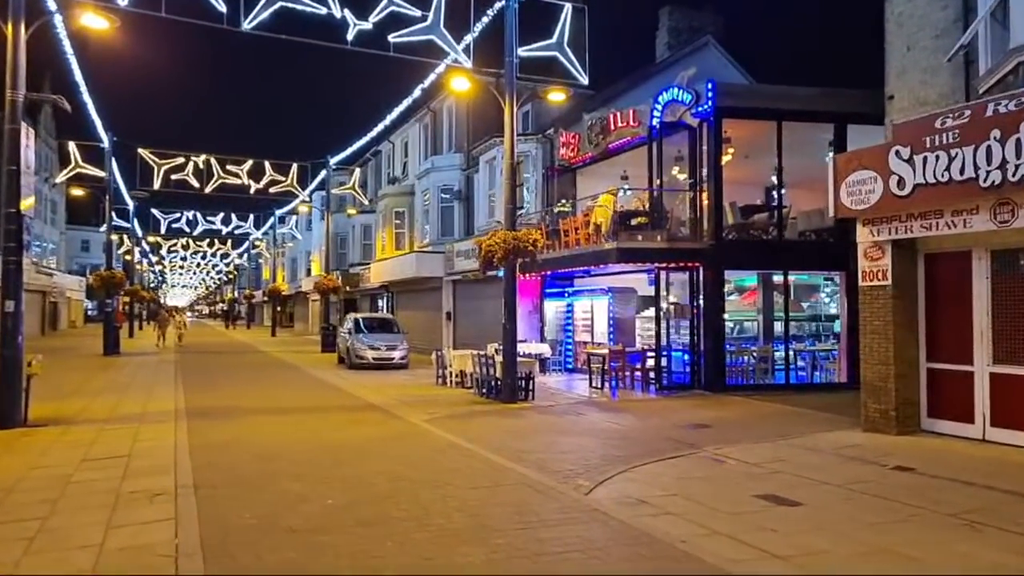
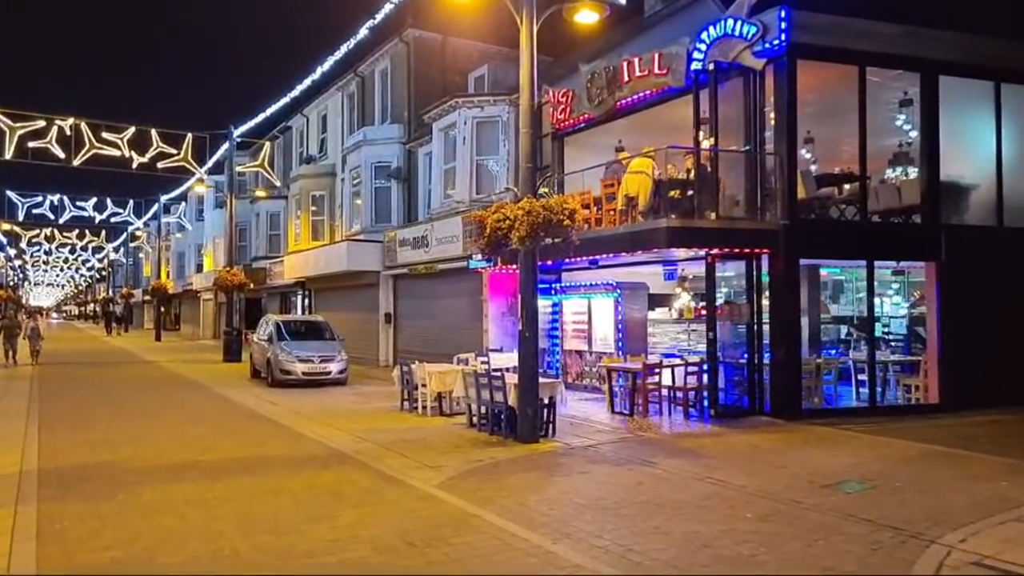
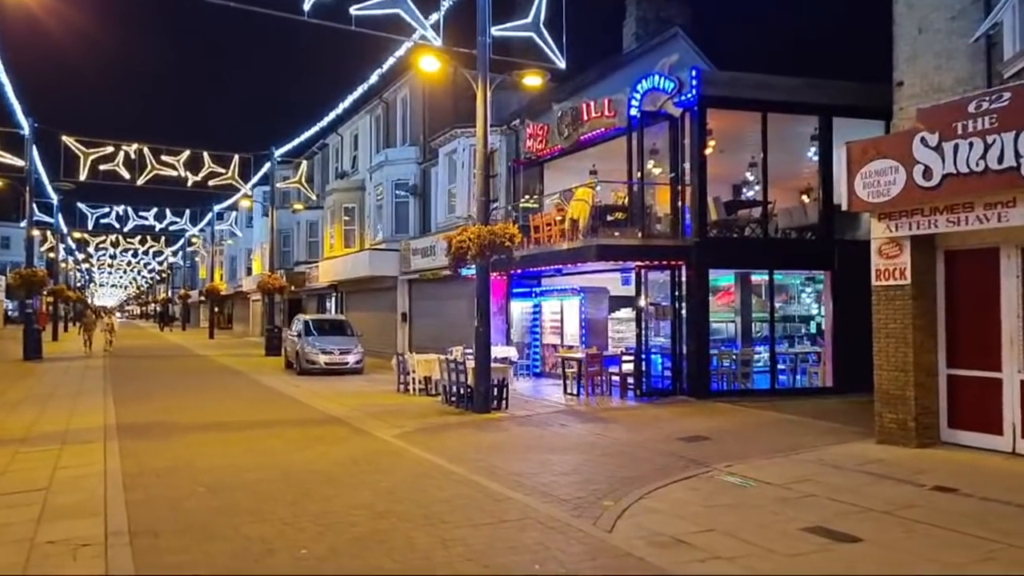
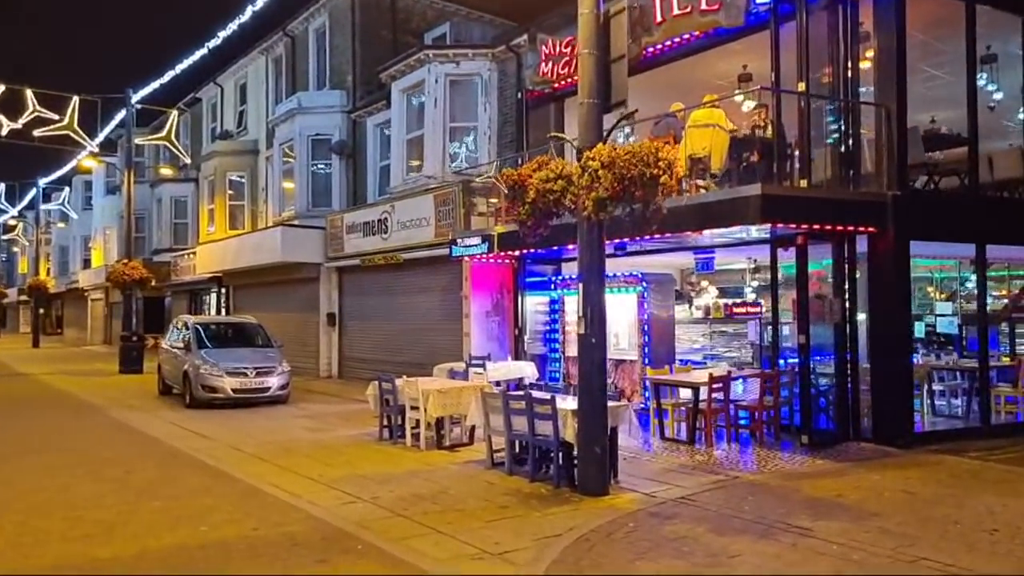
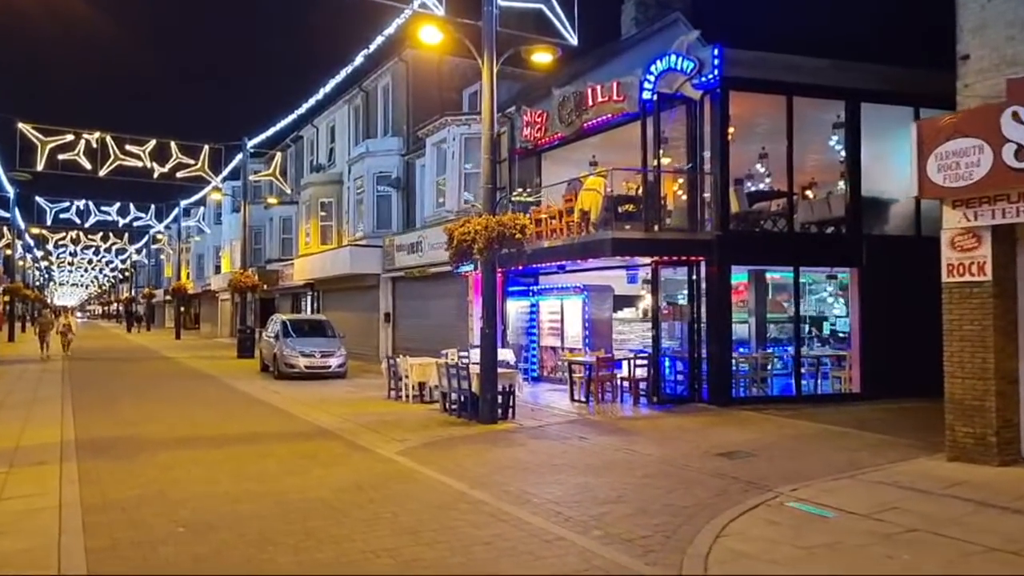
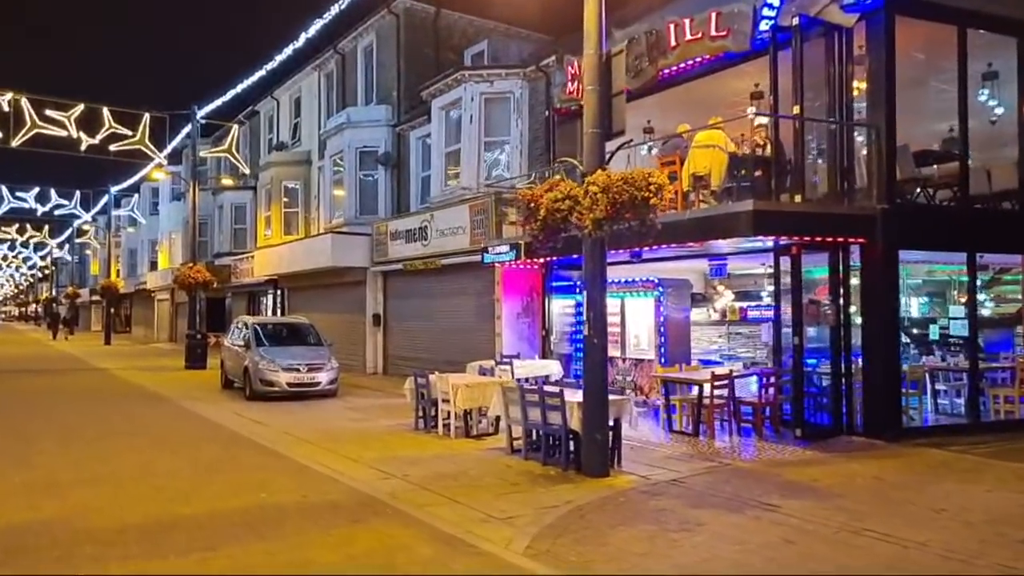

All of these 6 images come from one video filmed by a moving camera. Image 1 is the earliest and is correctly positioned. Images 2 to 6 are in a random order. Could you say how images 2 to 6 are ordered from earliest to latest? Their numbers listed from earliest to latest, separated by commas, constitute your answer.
3, 5, 2, 6, 4
